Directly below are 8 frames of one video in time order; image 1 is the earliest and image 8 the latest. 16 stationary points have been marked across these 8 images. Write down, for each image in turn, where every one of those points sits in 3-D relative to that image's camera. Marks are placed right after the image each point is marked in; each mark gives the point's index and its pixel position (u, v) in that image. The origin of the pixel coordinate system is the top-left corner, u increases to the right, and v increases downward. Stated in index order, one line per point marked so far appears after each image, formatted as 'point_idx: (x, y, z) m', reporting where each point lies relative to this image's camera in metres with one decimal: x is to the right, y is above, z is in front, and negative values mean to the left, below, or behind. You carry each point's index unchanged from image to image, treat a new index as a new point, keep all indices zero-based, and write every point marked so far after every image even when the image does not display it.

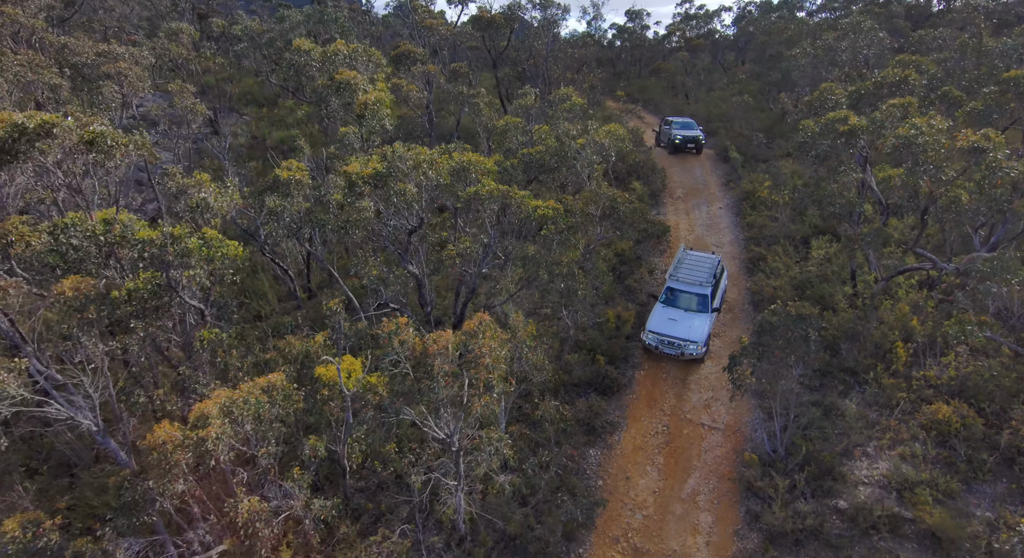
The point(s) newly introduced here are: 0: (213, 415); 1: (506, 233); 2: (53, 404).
0: (-4.0, -1.9, +8.0) m
1: (-0.1, +1.0, +13.4) m
2: (-6.4, -1.7, +8.6) m
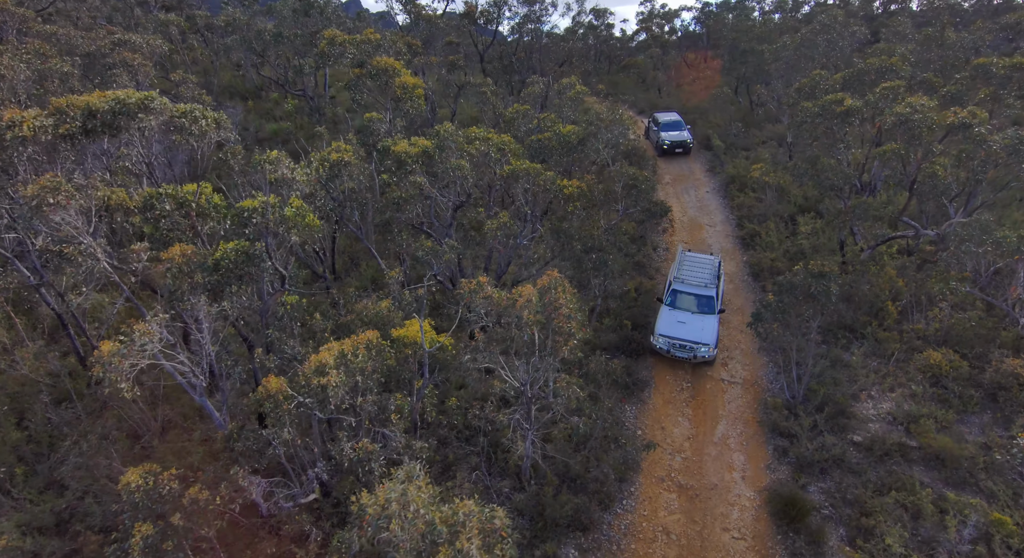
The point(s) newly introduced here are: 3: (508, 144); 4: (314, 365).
0: (-2.7, -1.3, +8.8) m
1: (+0.7, +1.7, +14.4) m
2: (-5.1, -1.2, +9.2) m
3: (-0.1, +3.3, +14.3) m
4: (-3.0, -1.3, +8.8) m
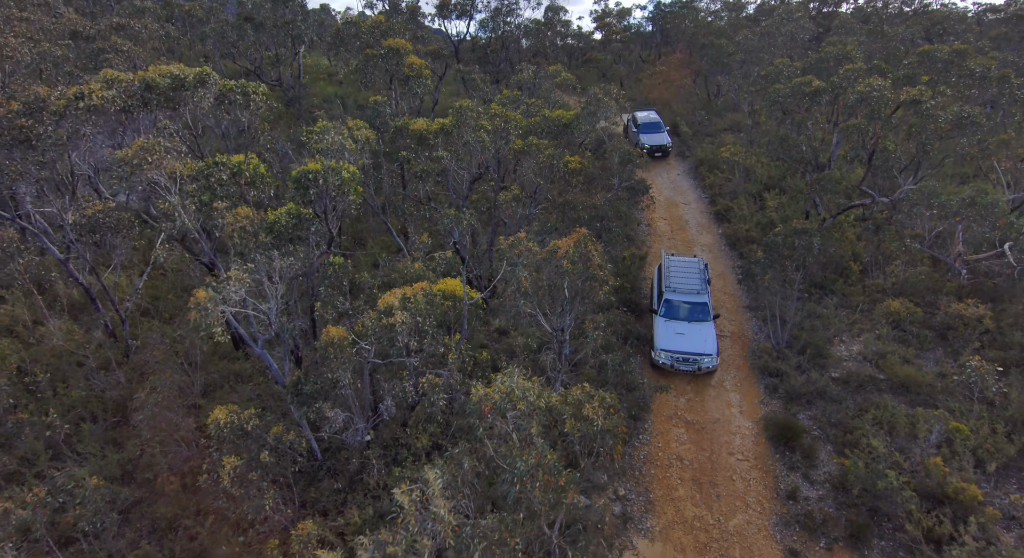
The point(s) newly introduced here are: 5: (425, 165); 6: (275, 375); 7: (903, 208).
0: (-1.9, -0.5, +9.7) m
1: (+1.0, +2.6, +15.6) m
2: (-4.3, -0.5, +10.0) m
3: (+0.1, +4.2, +15.5) m
4: (-2.2, -0.5, +9.8) m
5: (-2.1, +2.8, +14.3) m
6: (-4.3, -1.8, +10.5) m
7: (+11.0, +2.0, +16.5) m
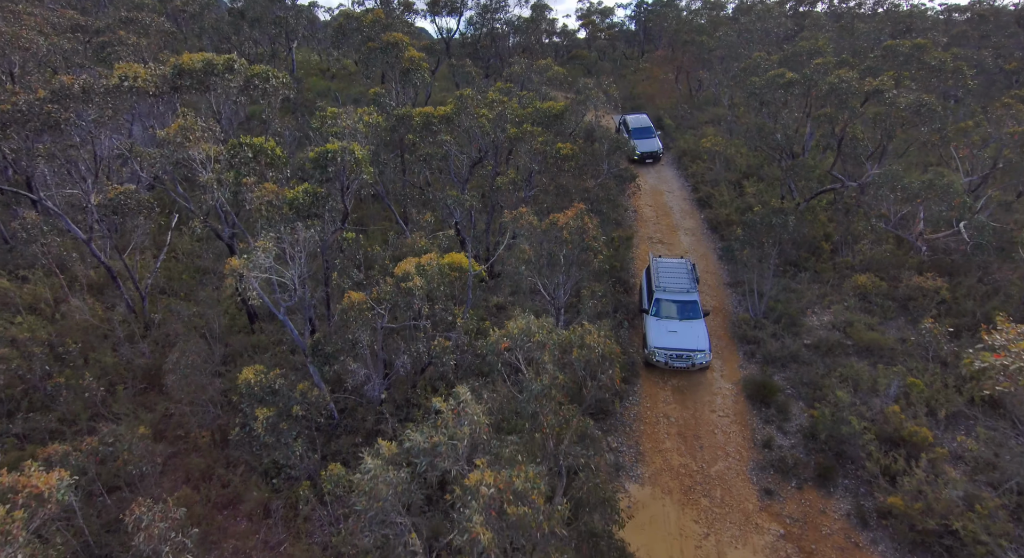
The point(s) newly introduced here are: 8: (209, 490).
0: (-1.8, +0.1, +10.8) m
1: (+0.9, +3.2, +16.7) m
2: (-4.3, +0.1, +10.9) m
3: (0.0, +4.8, +16.5) m
4: (-2.1, +0.1, +10.8) m
5: (-2.2, +3.4, +15.3) m
6: (-4.2, -1.3, +11.5) m
7: (+10.9, +2.7, +17.9) m
8: (-5.5, -3.8, +10.7) m
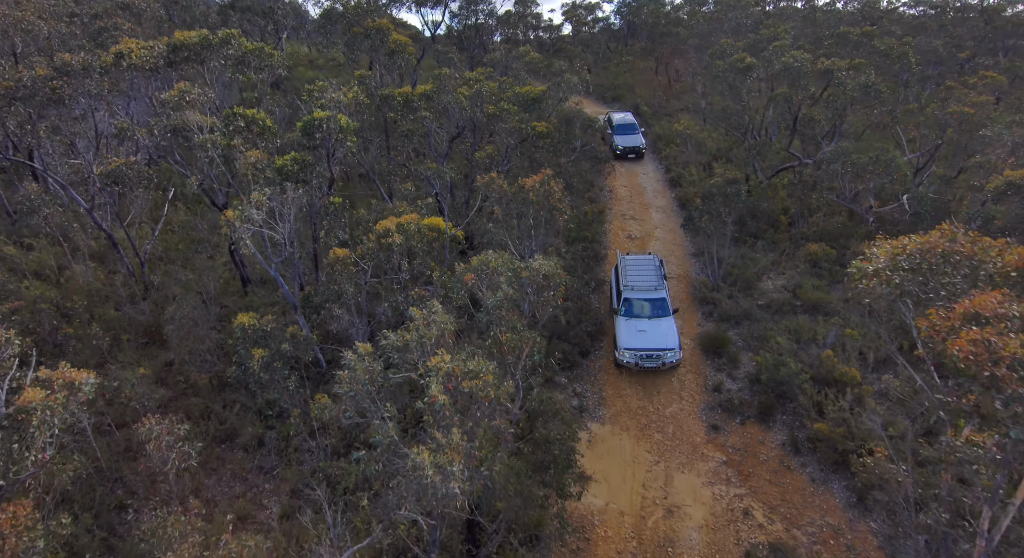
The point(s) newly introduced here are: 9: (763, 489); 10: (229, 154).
0: (-2.4, +1.0, +11.9) m
1: (+0.2, +4.1, +17.9) m
2: (-4.9, +1.0, +12.0) m
3: (-0.7, +5.7, +17.7) m
4: (-2.7, +1.0, +11.9) m
5: (-2.9, +4.3, +16.5) m
6: (-4.8, -0.3, +12.6) m
7: (+10.2, +3.7, +19.2) m
8: (-6.1, -2.9, +11.8) m
9: (+4.8, -4.0, +11.1) m
10: (-6.0, +2.8, +12.7) m
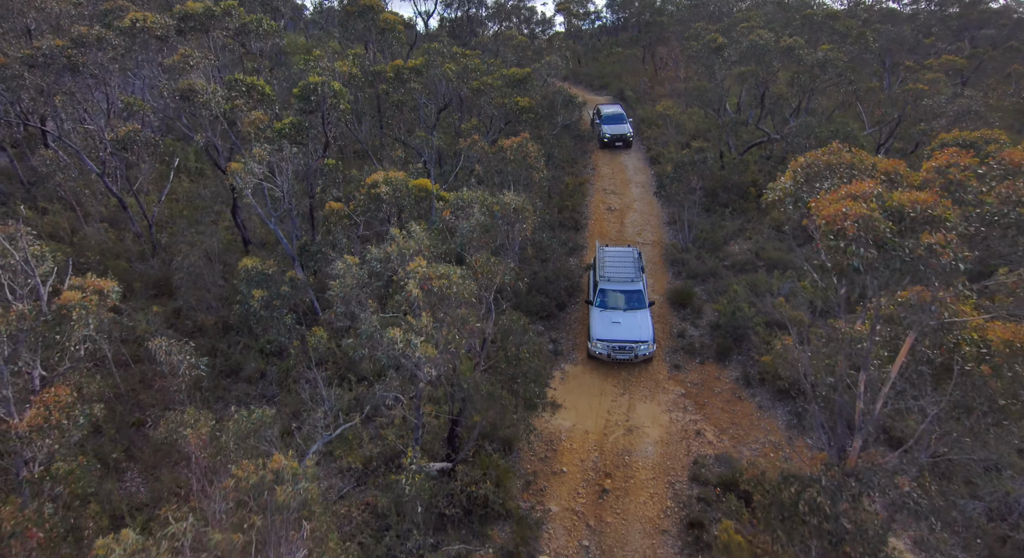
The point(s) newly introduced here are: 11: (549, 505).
0: (-2.9, +2.1, +13.1) m
1: (-0.4, +5.3, +19.1) m
2: (-5.3, +2.1, +13.2) m
3: (-1.2, +6.9, +18.9) m
4: (-3.2, +2.1, +13.1) m
5: (-3.4, +5.4, +17.7) m
6: (-5.3, +0.8, +13.8) m
7: (+9.7, +4.8, +20.5) m
8: (-6.6, -1.8, +13.0) m
9: (+4.3, -2.8, +12.3) m
10: (-6.5, +3.9, +13.9) m
11: (+0.6, -3.9, +10.1) m
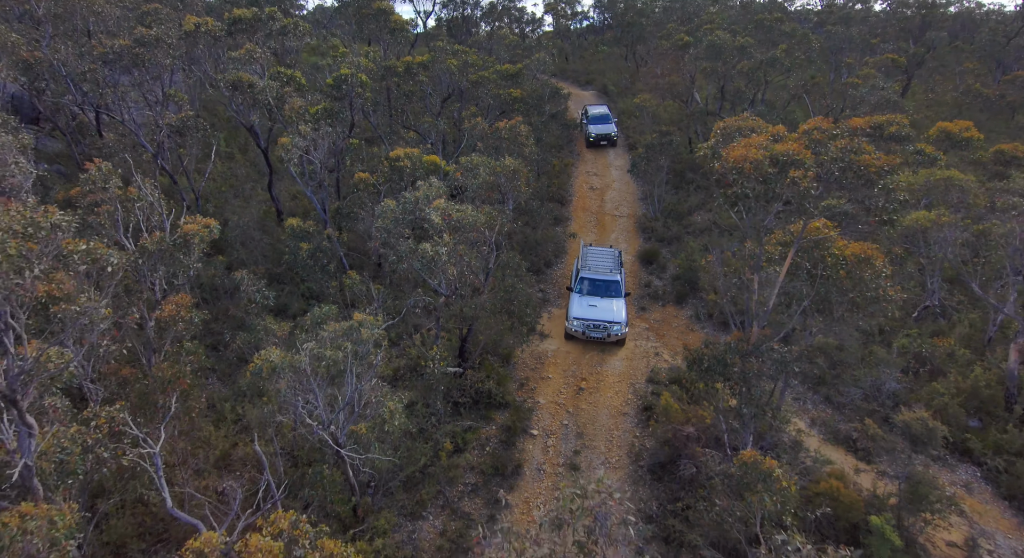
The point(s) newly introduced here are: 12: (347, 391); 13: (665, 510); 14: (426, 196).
0: (-3.0, +3.3, +16.1) m
1: (-0.6, +6.5, +22.1) m
2: (-5.5, +3.3, +16.2) m
3: (-1.5, +8.1, +21.9) m
4: (-3.3, +3.3, +16.1) m
5: (-3.6, +6.6, +20.6) m
6: (-5.4, +2.0, +16.7) m
7: (+9.4, +6.1, +23.6) m
8: (-6.7, -0.6, +15.9) m
9: (+4.2, -1.6, +15.4) m
10: (-6.7, +5.1, +16.8) m
11: (+0.6, -2.7, +13.2) m
12: (-2.4, -1.6, +8.7) m
13: (+2.7, -4.1, +10.3) m
14: (-1.8, +1.7, +12.3) m
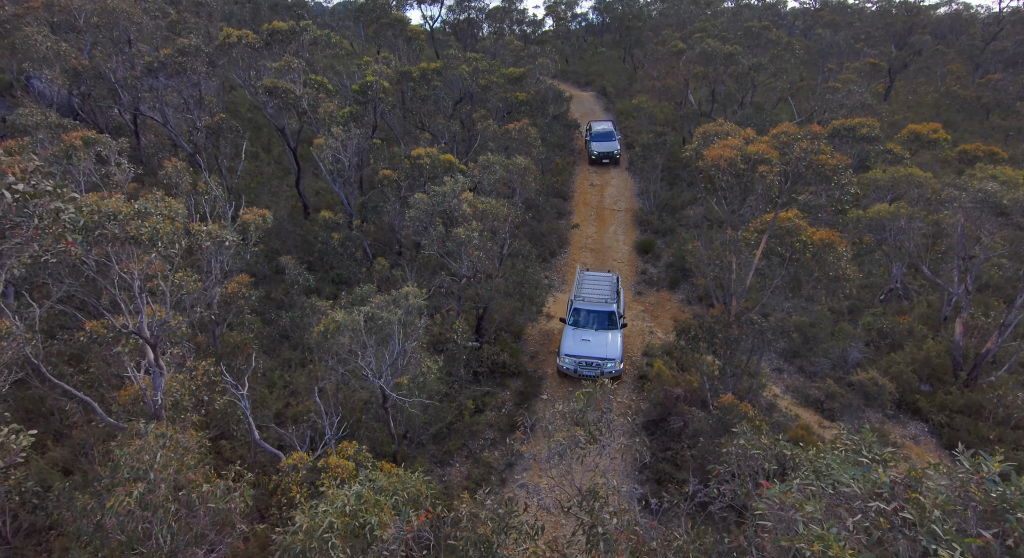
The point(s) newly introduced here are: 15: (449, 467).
0: (-2.8, +3.7, +17.8) m
1: (-0.3, +6.9, +23.8) m
2: (-5.2, +3.7, +17.9) m
3: (-1.2, +8.5, +23.6) m
4: (-3.0, +3.7, +17.9) m
5: (-3.3, +7.0, +22.3) m
6: (-5.2, +2.4, +18.5) m
7: (+9.7, +6.5, +25.4) m
8: (-6.4, -0.2, +17.7) m
9: (+4.5, -1.2, +17.2) m
10: (-6.4, +5.5, +18.5) m
11: (+0.9, -2.3, +14.9) m
12: (-2.1, -1.3, +10.5) m
13: (+3.0, -3.7, +12.1) m
14: (-1.5, +2.1, +14.0) m
15: (-1.3, -3.9, +12.1) m
